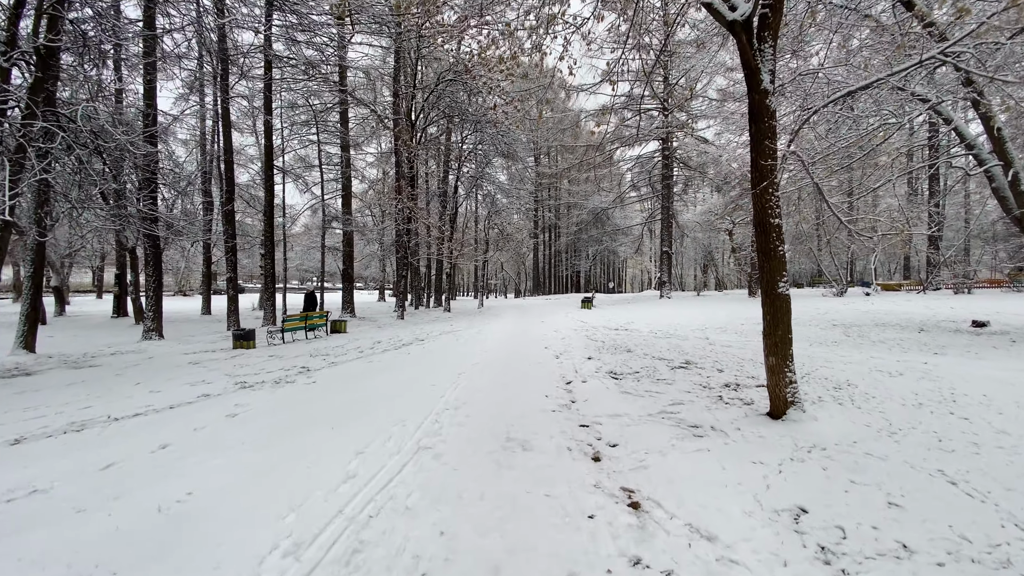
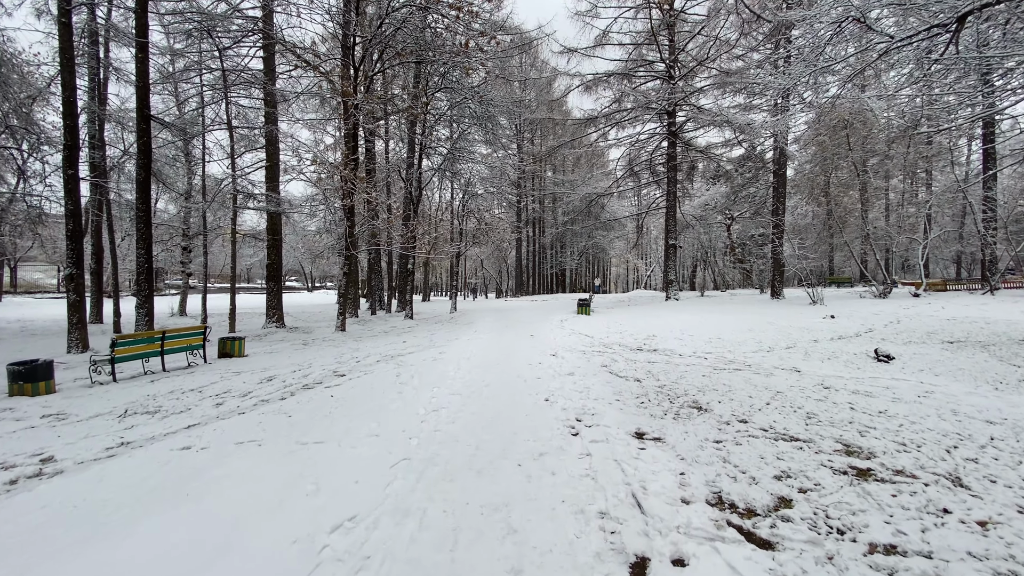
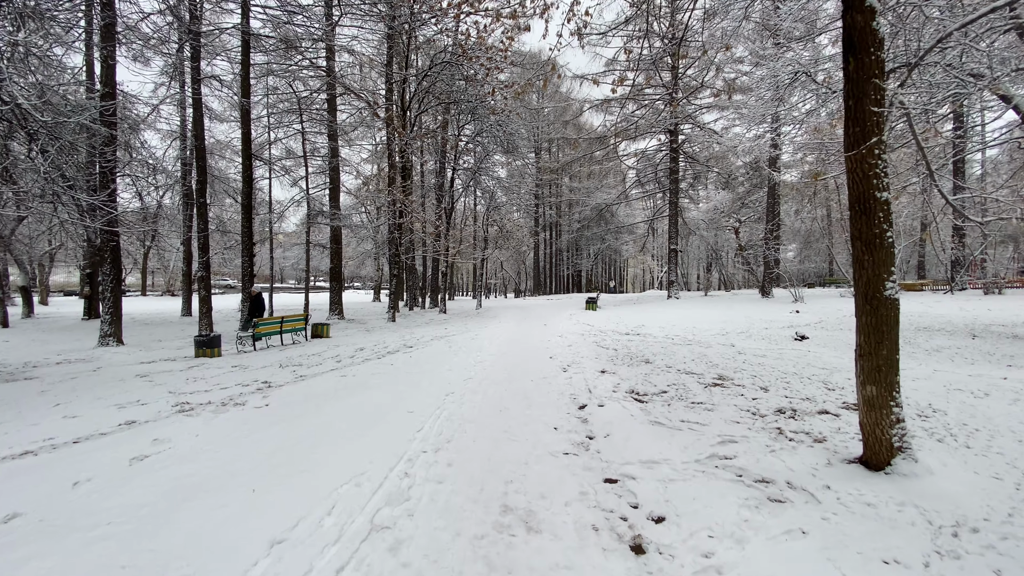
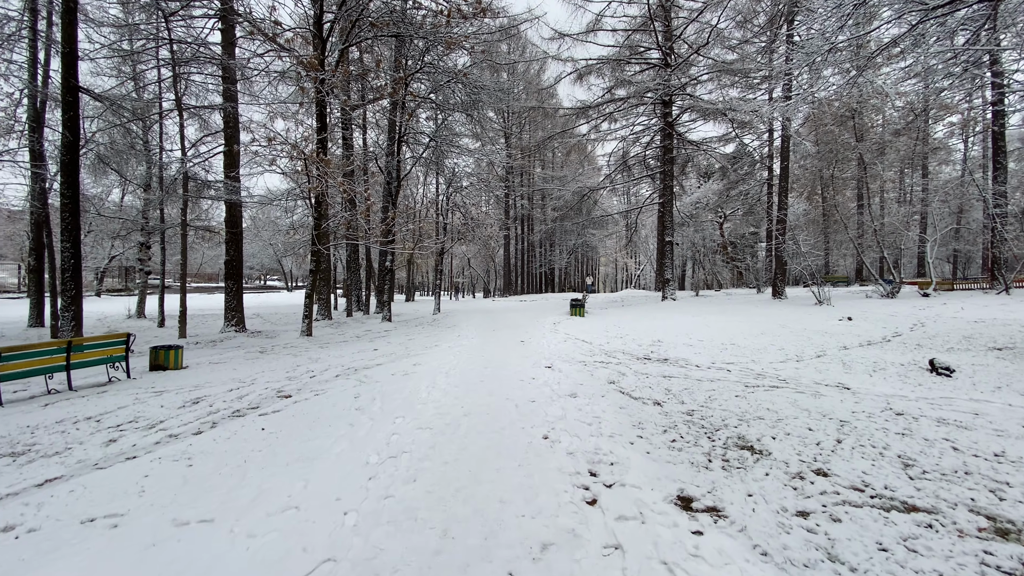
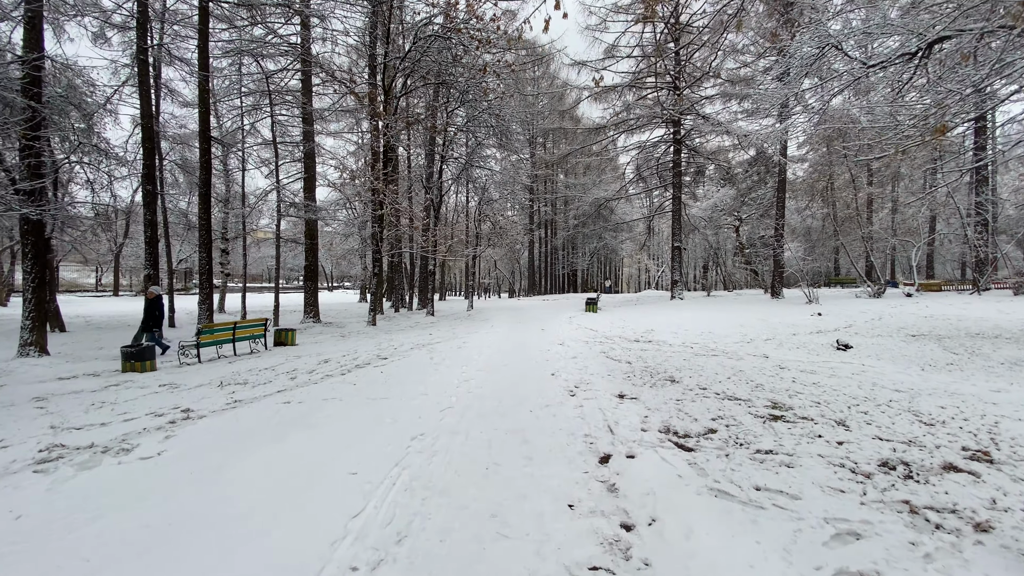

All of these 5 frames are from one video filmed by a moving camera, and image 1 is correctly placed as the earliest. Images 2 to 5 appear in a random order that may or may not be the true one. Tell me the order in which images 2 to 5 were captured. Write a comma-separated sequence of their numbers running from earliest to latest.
3, 5, 2, 4
